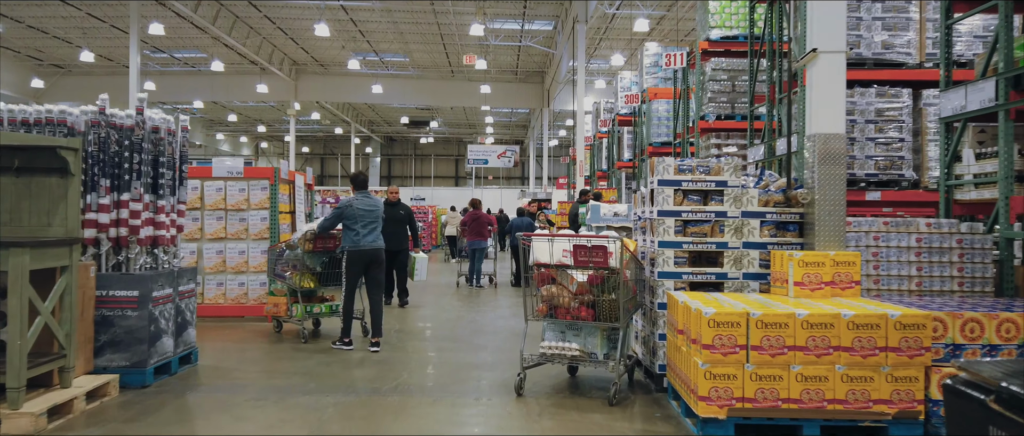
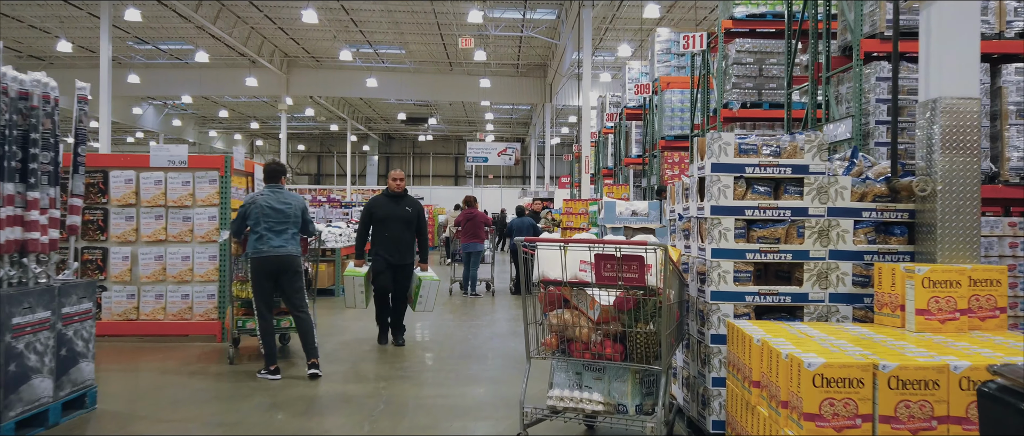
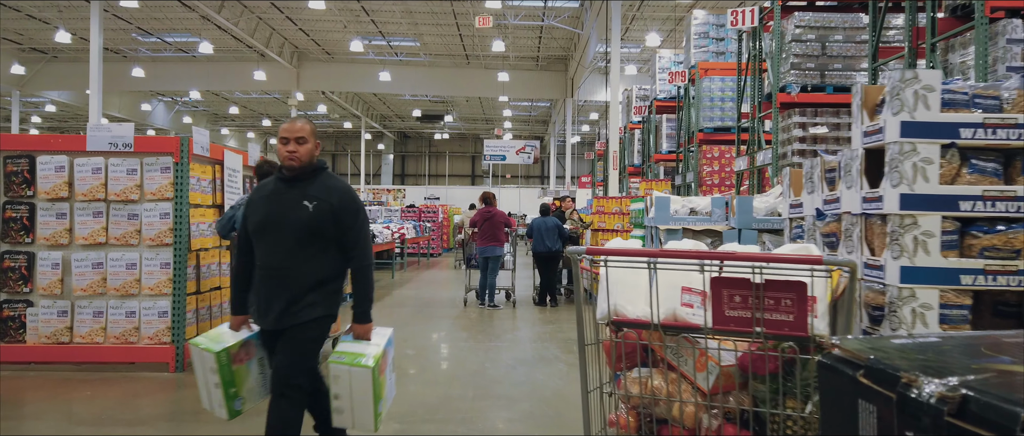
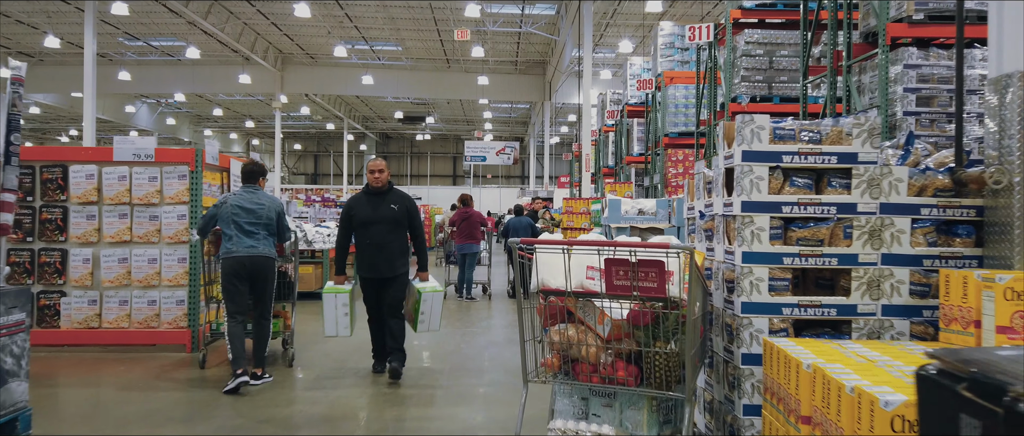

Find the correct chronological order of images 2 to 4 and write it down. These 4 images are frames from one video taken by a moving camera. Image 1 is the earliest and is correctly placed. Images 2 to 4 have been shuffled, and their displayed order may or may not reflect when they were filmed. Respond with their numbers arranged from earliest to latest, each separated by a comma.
2, 4, 3
